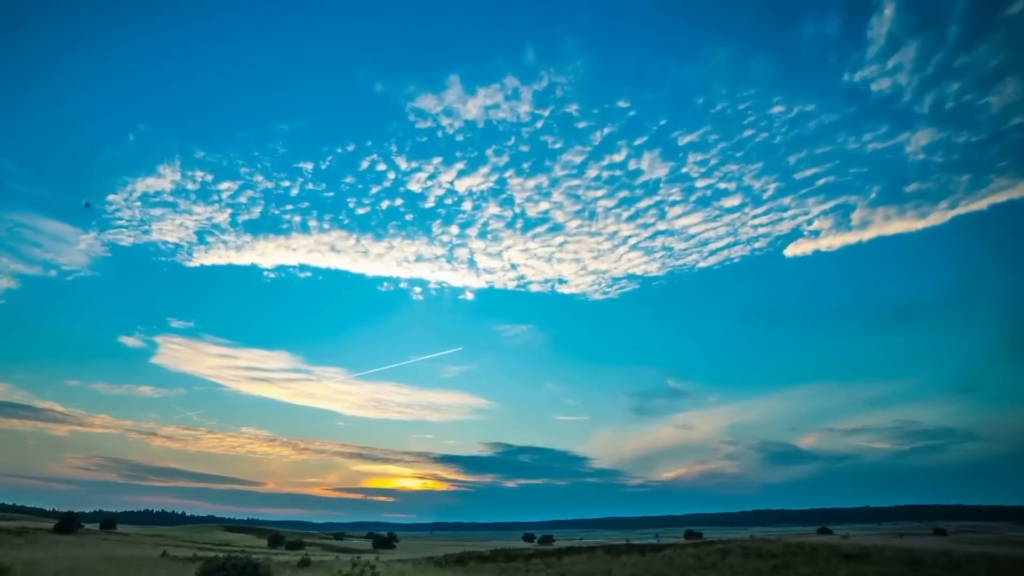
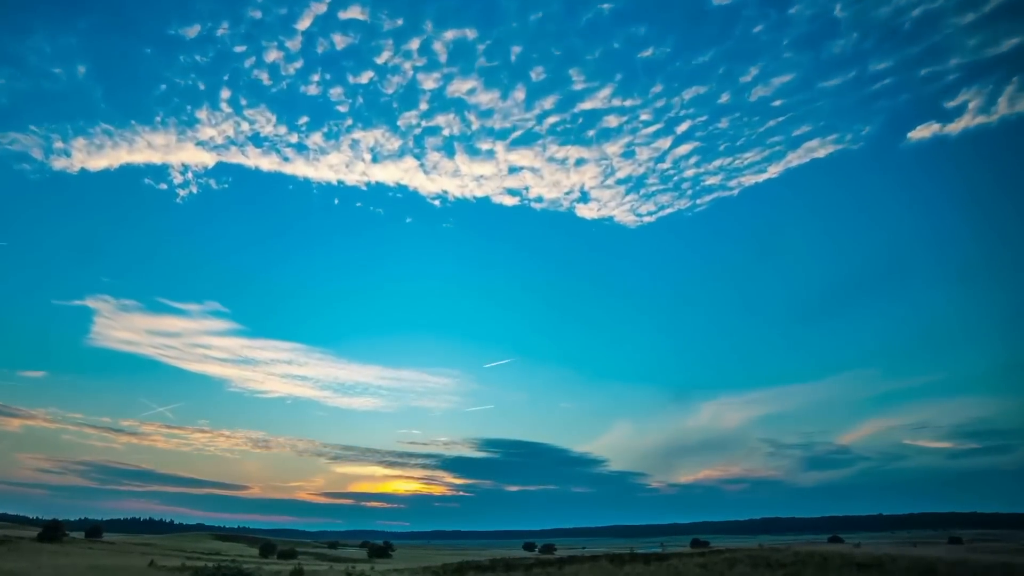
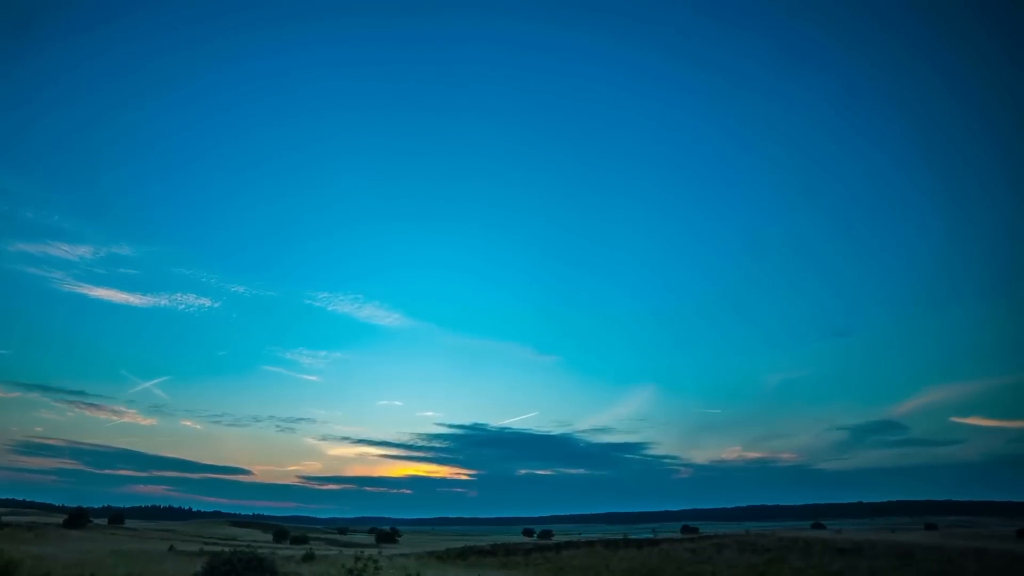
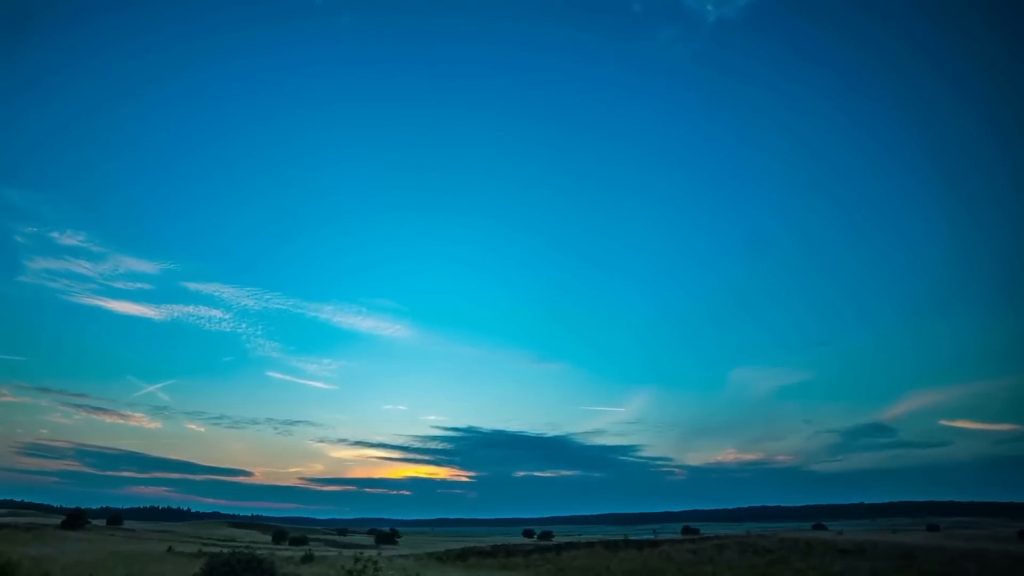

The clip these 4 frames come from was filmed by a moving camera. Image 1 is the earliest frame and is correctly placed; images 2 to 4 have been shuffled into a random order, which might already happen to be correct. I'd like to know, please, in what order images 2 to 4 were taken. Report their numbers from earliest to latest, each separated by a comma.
2, 4, 3
